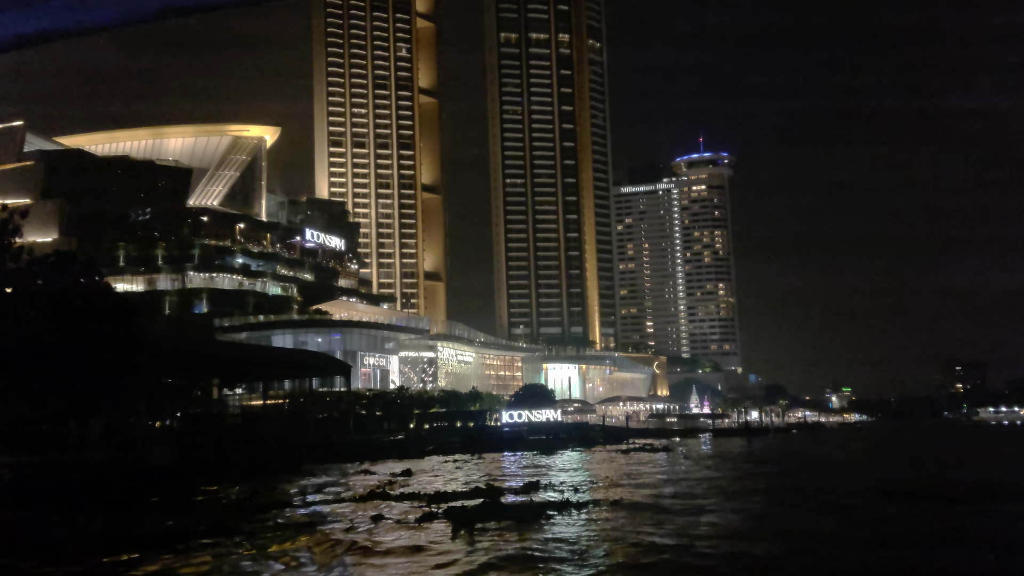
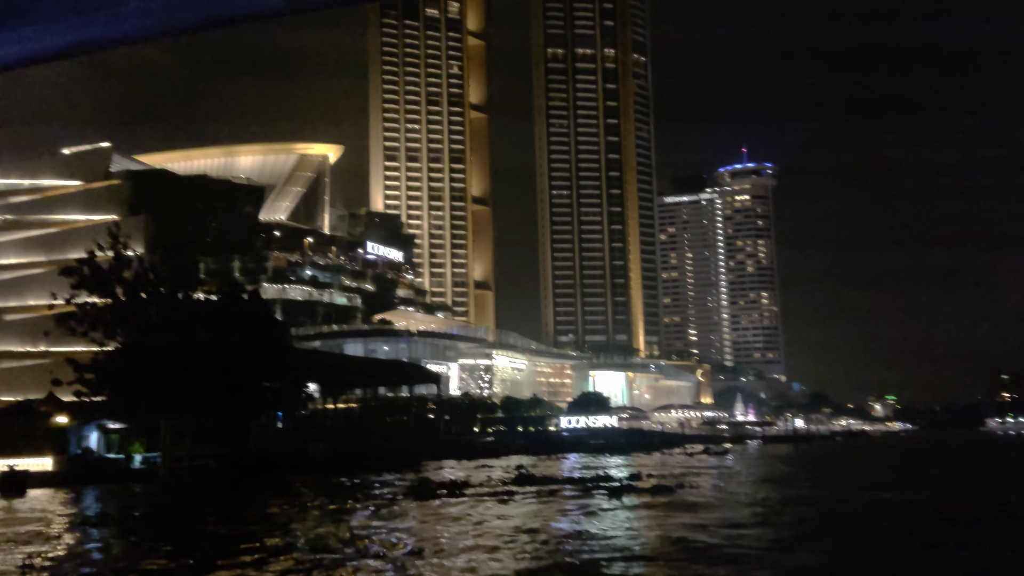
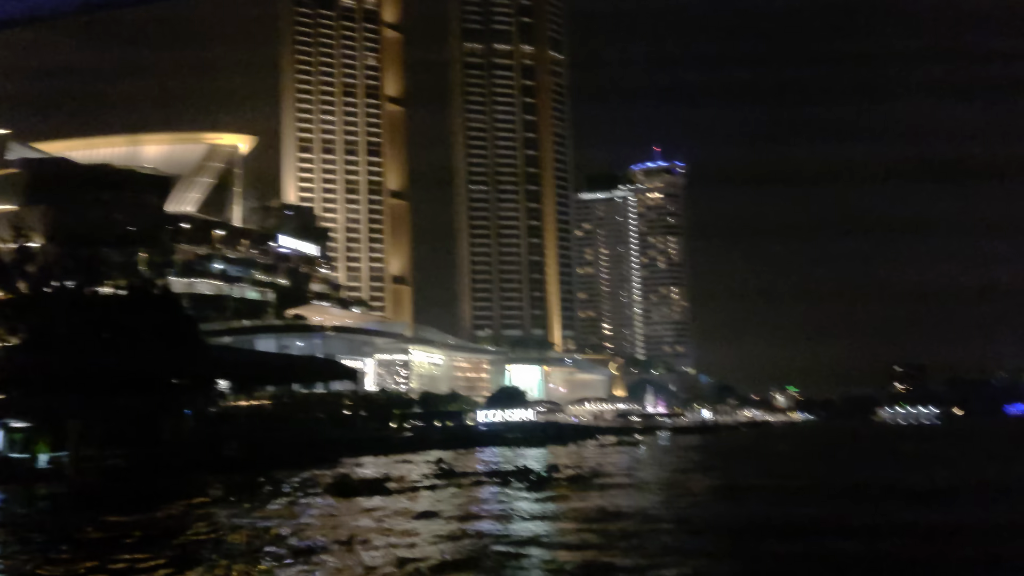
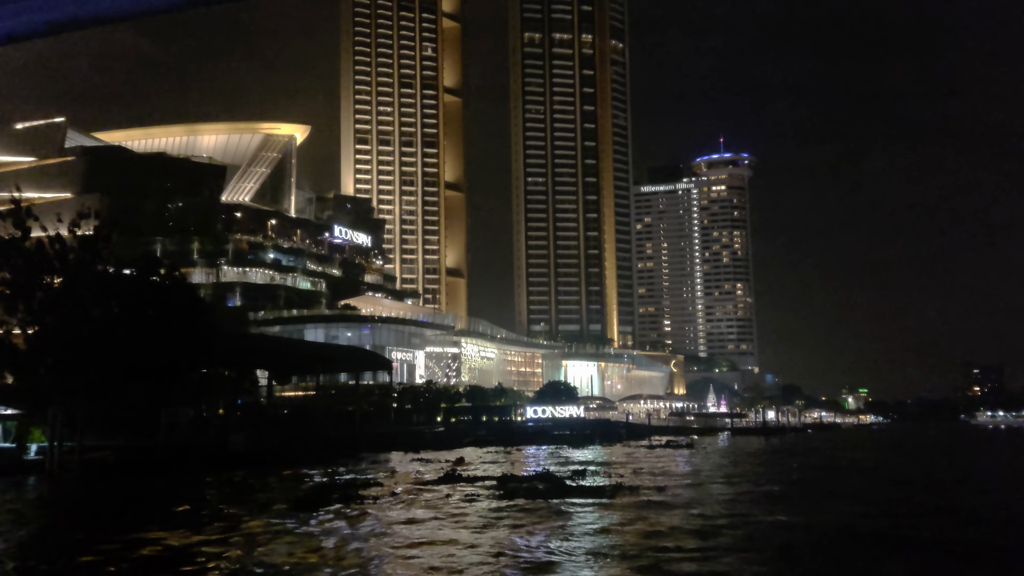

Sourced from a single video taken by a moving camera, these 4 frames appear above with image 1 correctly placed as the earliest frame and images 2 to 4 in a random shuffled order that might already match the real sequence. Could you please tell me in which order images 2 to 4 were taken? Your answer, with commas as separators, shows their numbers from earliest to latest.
4, 2, 3
